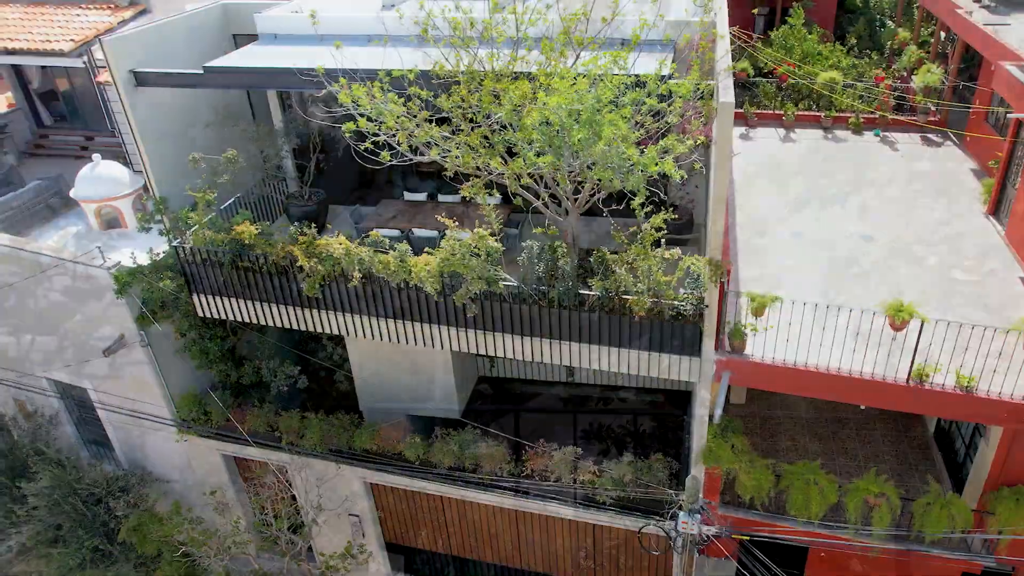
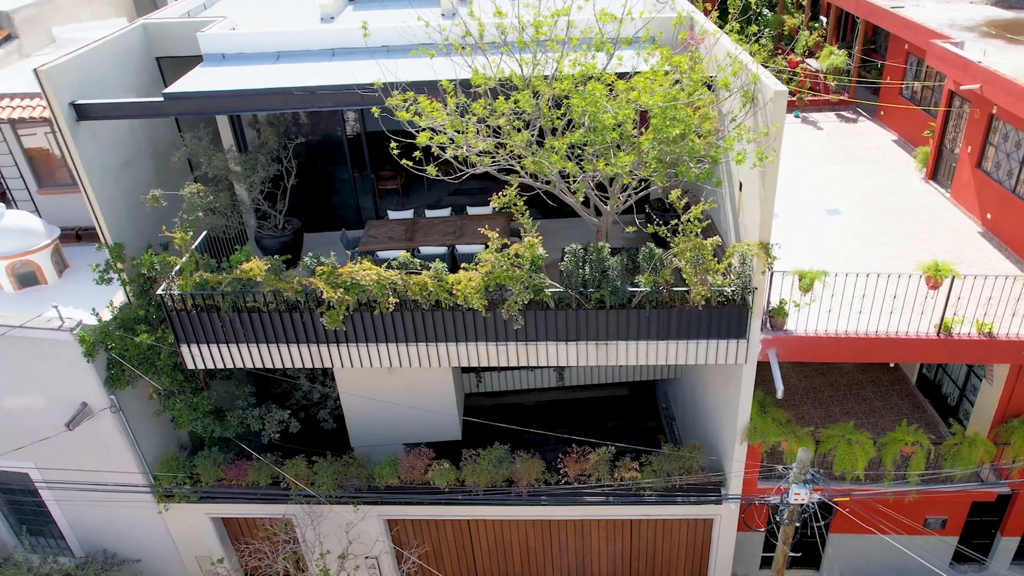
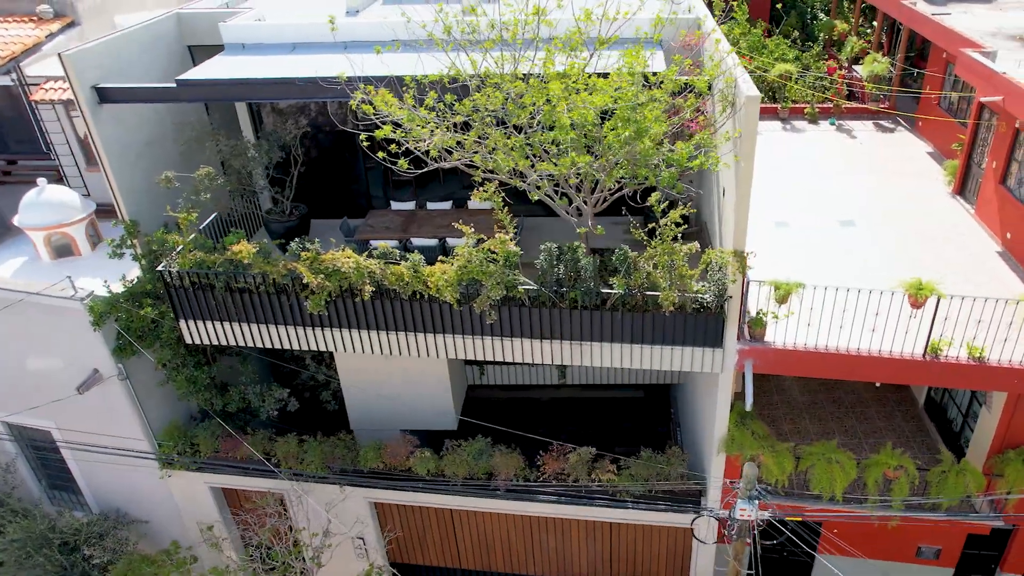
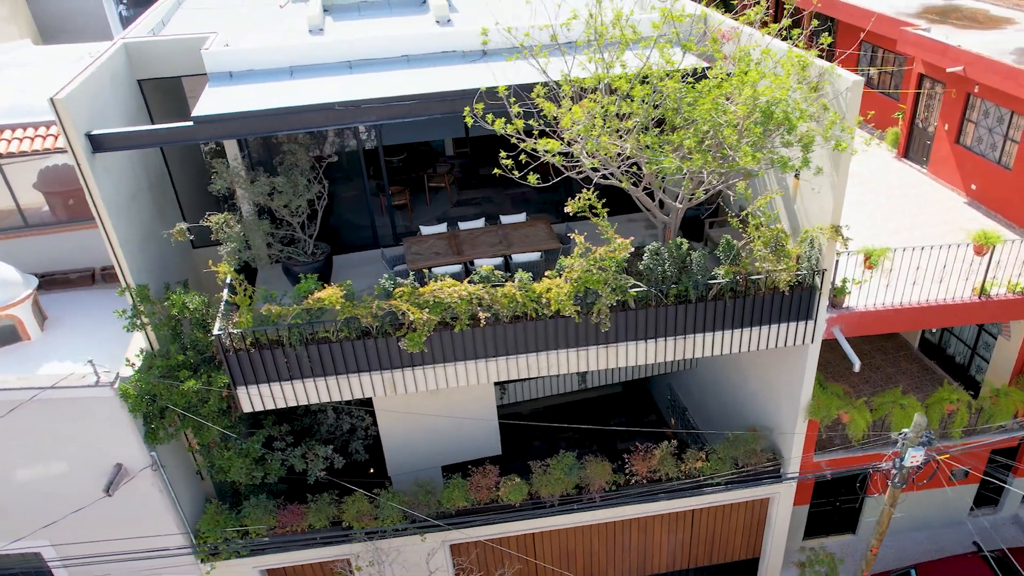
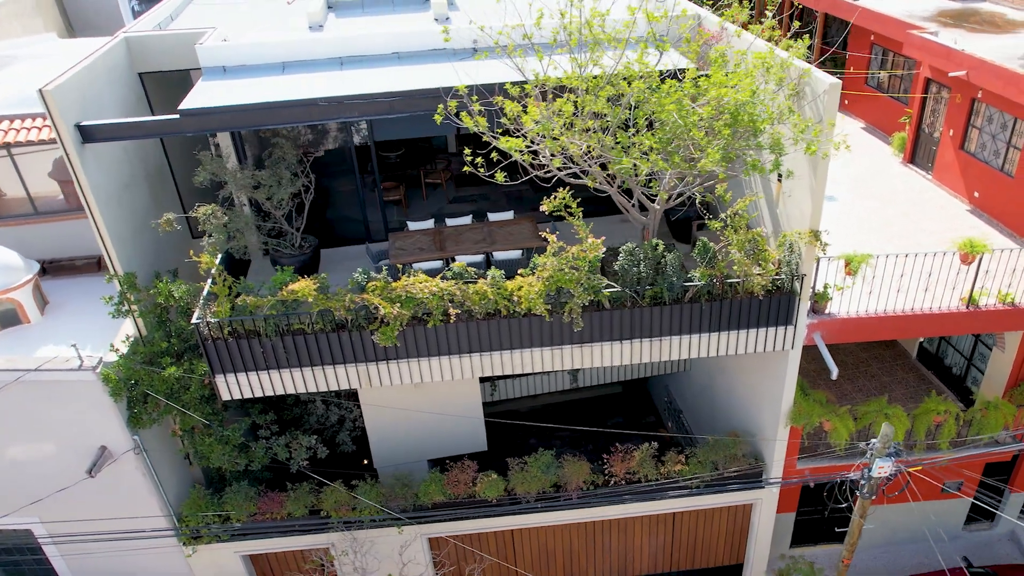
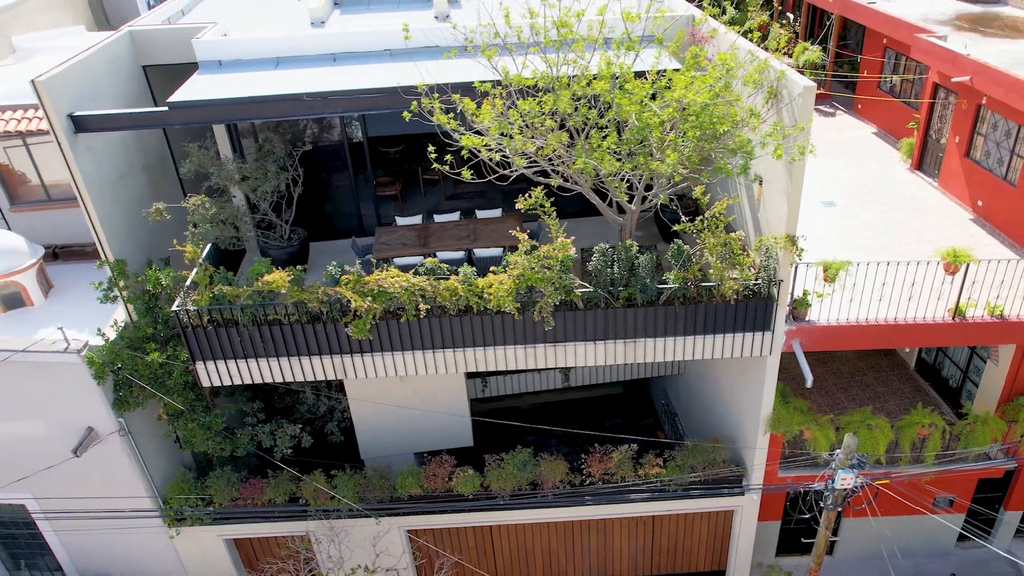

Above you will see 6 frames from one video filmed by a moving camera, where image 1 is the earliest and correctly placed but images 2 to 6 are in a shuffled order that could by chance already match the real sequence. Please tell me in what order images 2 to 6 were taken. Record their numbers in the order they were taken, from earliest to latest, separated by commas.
3, 2, 6, 5, 4
